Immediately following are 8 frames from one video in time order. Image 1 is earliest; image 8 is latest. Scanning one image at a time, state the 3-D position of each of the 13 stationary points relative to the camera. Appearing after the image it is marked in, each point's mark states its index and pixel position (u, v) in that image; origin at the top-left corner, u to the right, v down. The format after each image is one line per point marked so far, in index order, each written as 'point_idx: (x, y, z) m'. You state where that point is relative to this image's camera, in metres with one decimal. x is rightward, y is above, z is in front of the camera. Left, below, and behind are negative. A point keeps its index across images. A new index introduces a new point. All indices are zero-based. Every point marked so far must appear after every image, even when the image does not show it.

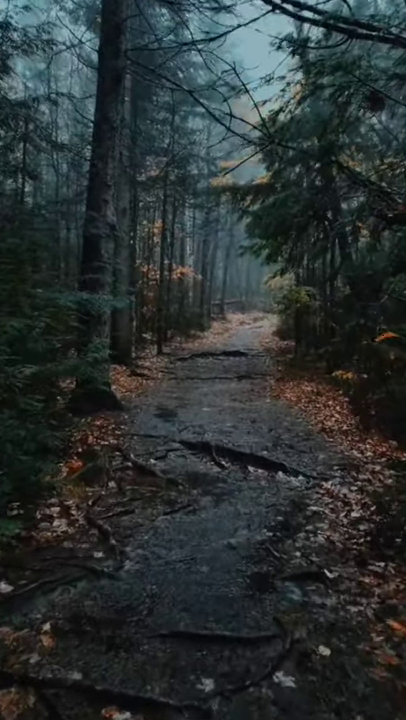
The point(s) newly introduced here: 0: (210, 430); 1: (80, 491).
0: (+0.1, -1.1, +7.5) m
1: (-1.3, -1.4, +5.0) m
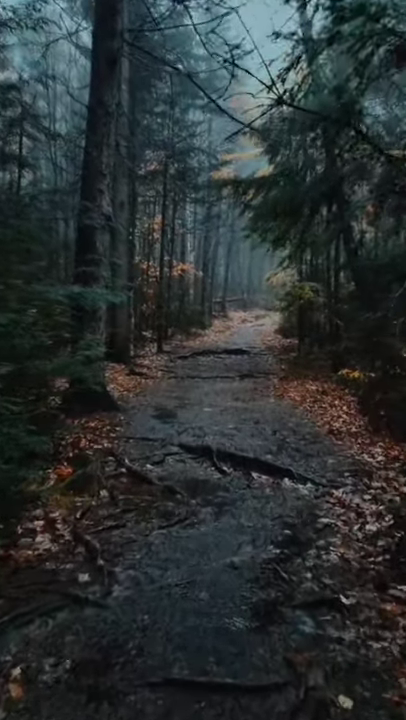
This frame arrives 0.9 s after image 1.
0: (+0.1, -1.1, +7.1) m
1: (-1.3, -1.3, +4.5) m
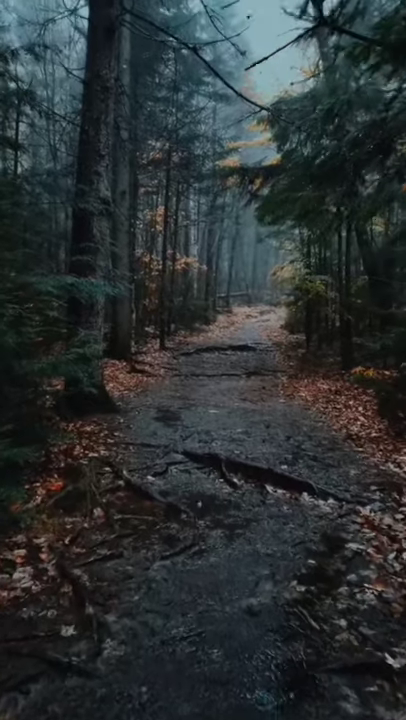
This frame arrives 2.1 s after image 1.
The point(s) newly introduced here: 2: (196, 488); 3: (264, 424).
0: (+0.2, -1.1, +6.4) m
1: (-1.2, -1.3, +3.9) m
2: (-0.1, -1.3, +4.9) m
3: (+1.0, -1.0, +7.5) m
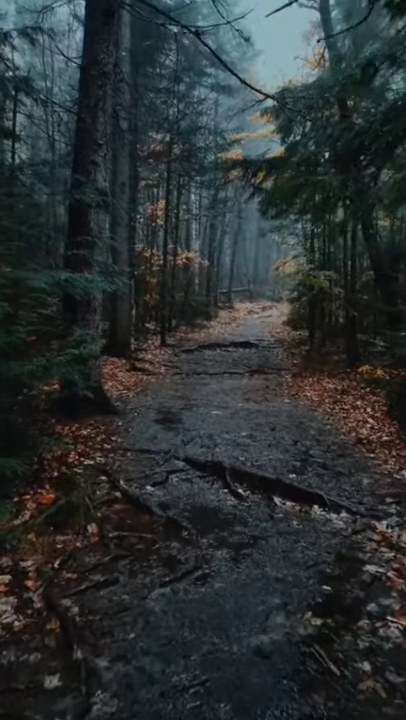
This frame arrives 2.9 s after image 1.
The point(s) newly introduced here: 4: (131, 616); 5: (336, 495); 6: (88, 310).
0: (+0.2, -1.1, +6.1) m
1: (-1.2, -1.4, +3.6) m
2: (0.0, -1.3, +4.6) m
3: (+1.0, -1.0, +7.1) m
4: (-0.4, -1.5, +2.8) m
5: (+1.3, -1.3, +4.7) m
6: (-1.7, +0.7, +6.9) m
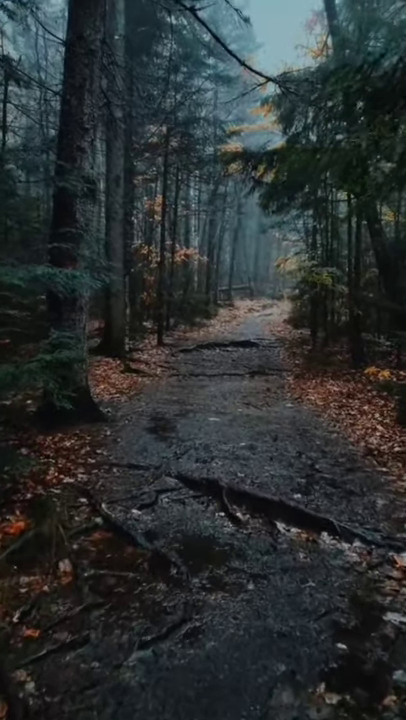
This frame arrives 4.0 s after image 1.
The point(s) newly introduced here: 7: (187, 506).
0: (+0.2, -1.1, +5.5) m
1: (-1.2, -1.4, +3.0) m
2: (-0.1, -1.4, +4.0) m
3: (+0.9, -1.0, +6.6) m
4: (-0.5, -1.6, +2.2) m
5: (+1.2, -1.4, +4.1) m
6: (-1.7, +0.7, +6.3) m
7: (-0.1, -1.3, +4.4) m
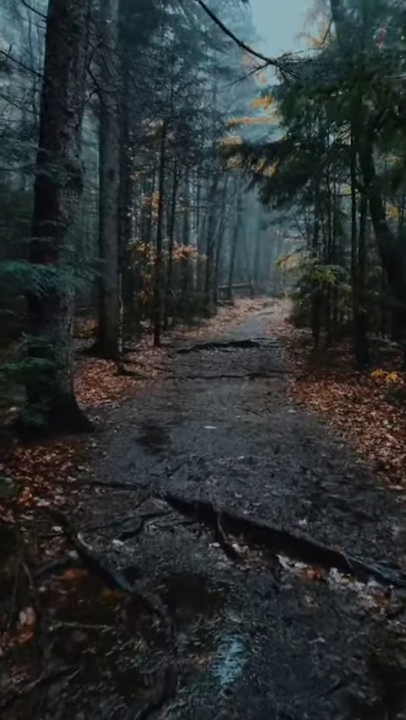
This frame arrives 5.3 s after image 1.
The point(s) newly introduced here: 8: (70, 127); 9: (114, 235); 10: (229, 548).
0: (+0.1, -1.2, +5.0) m
1: (-1.3, -1.5, +2.5) m
2: (-0.2, -1.5, +3.5) m
3: (+0.9, -1.1, +6.0) m
4: (-0.6, -1.6, +1.7) m
5: (+1.2, -1.4, +3.6) m
6: (-1.8, +0.6, +5.7) m
7: (-0.2, -1.4, +3.8) m
8: (-1.7, +3.0, +6.1) m
9: (-2.2, +3.2, +12.1) m
10: (+0.2, -1.4, +3.6) m
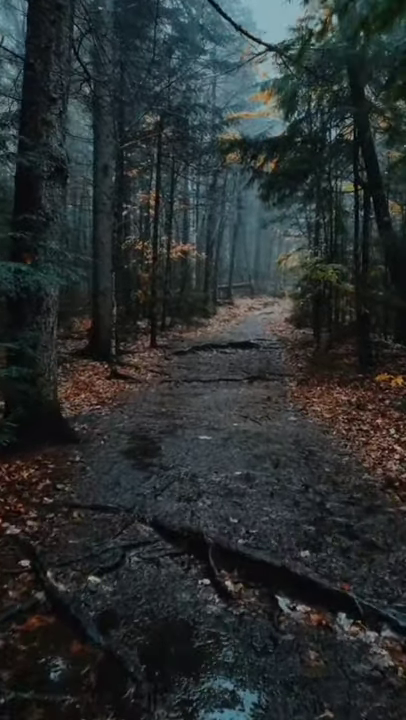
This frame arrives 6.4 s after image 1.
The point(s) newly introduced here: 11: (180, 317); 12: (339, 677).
0: (0.0, -1.2, +4.5) m
1: (-1.4, -1.6, +2.0) m
2: (-0.3, -1.5, +3.0) m
3: (+0.8, -1.2, +5.6) m
4: (-0.6, -1.7, +1.2) m
5: (+1.1, -1.5, +3.1) m
6: (-1.9, +0.5, +5.3) m
7: (-0.3, -1.5, +3.4) m
8: (-1.8, +2.9, +5.7) m
9: (-2.3, +3.1, +11.6) m
10: (+0.1, -1.5, +3.2) m
11: (-1.0, +1.8, +19.9) m
12: (+0.7, -1.6, +2.5) m
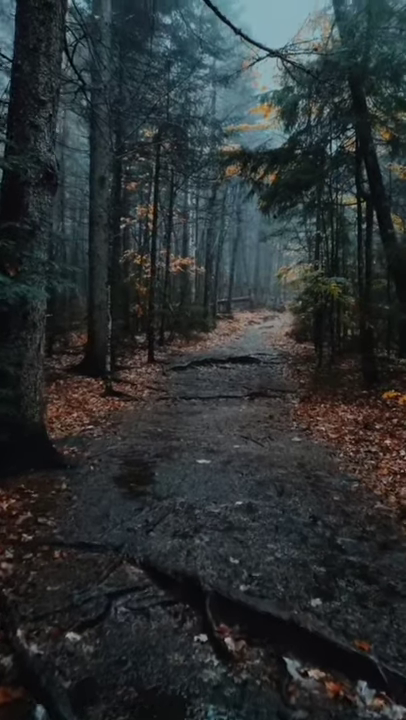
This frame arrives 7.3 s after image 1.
0: (0.0, -1.4, +4.1) m
1: (-1.4, -1.7, +1.6) m
2: (-0.3, -1.7, +2.5) m
3: (+0.8, -1.4, +5.1) m
4: (-0.7, -1.8, +0.8) m
5: (+1.1, -1.6, +2.7) m
6: (-1.9, +0.4, +4.9) m
7: (-0.3, -1.6, +2.9) m
8: (-1.8, +2.7, +5.4) m
9: (-2.3, +2.7, +11.3) m
10: (+0.1, -1.6, +2.7) m
11: (-1.0, +1.2, +19.5) m
12: (+0.7, -1.8, +2.1) m
